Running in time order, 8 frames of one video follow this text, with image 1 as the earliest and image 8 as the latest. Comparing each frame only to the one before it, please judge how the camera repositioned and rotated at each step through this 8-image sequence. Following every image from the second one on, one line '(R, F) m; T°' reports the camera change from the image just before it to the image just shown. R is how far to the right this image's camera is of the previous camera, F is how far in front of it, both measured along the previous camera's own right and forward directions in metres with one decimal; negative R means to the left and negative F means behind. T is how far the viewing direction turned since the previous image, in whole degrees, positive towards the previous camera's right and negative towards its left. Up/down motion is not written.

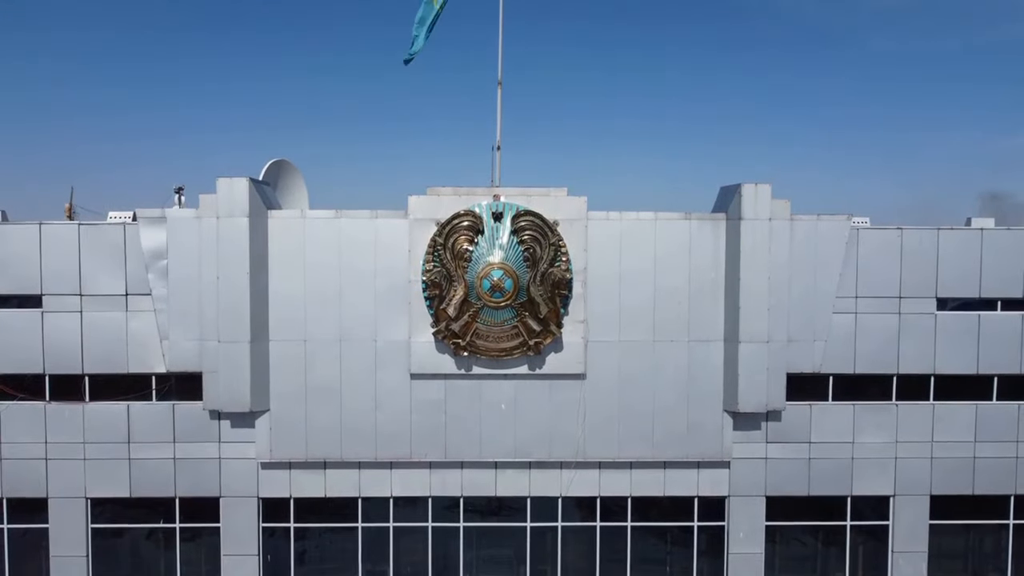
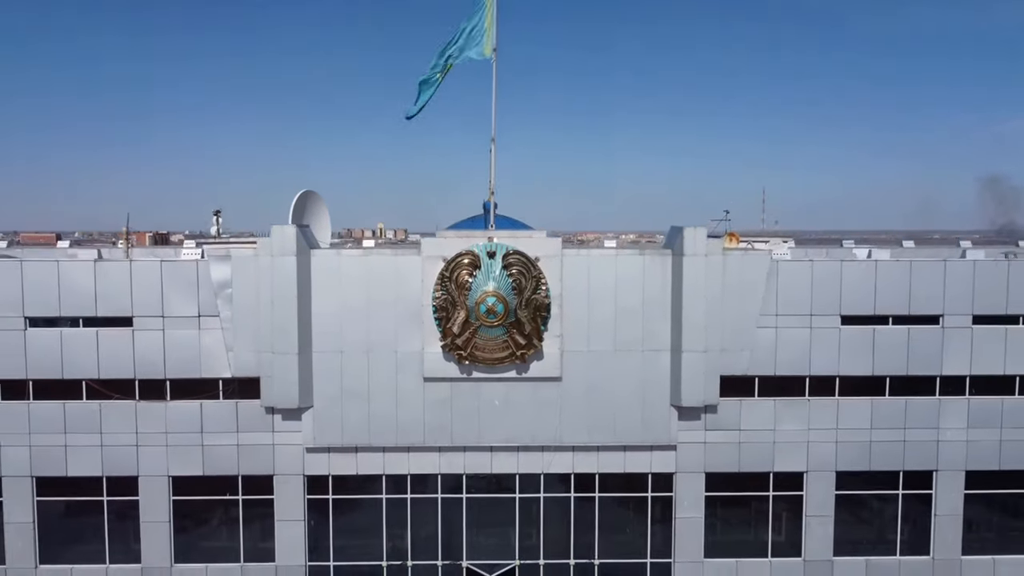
(+0.1, -3.0) m; 0°
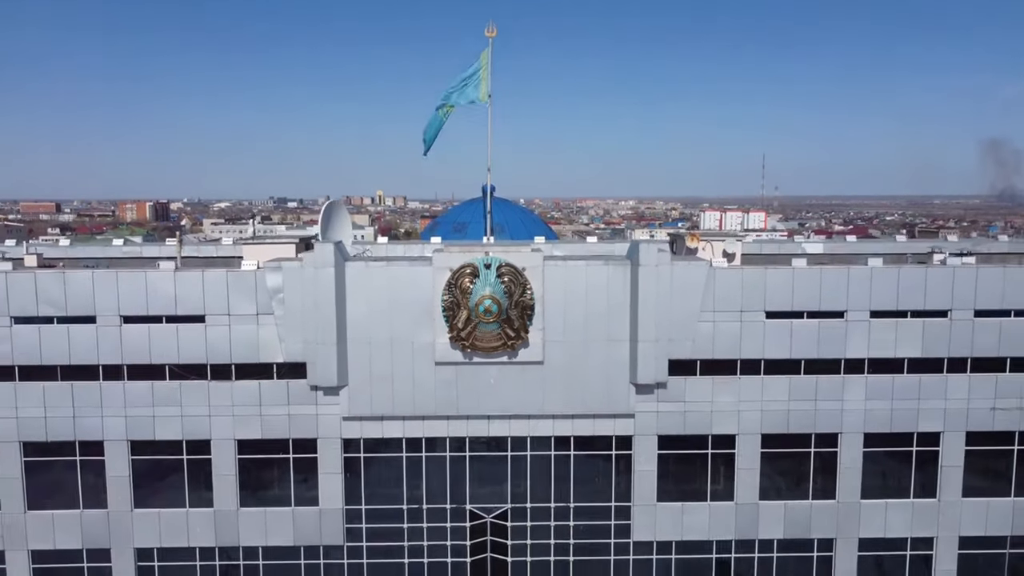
(+0.2, -3.8) m; 0°
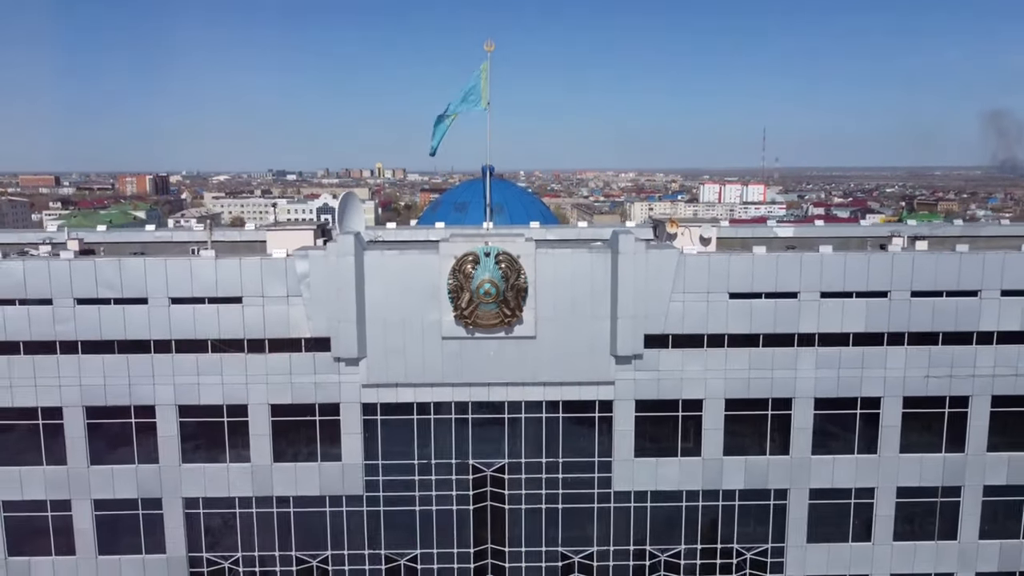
(+0.1, -2.8) m; 0°
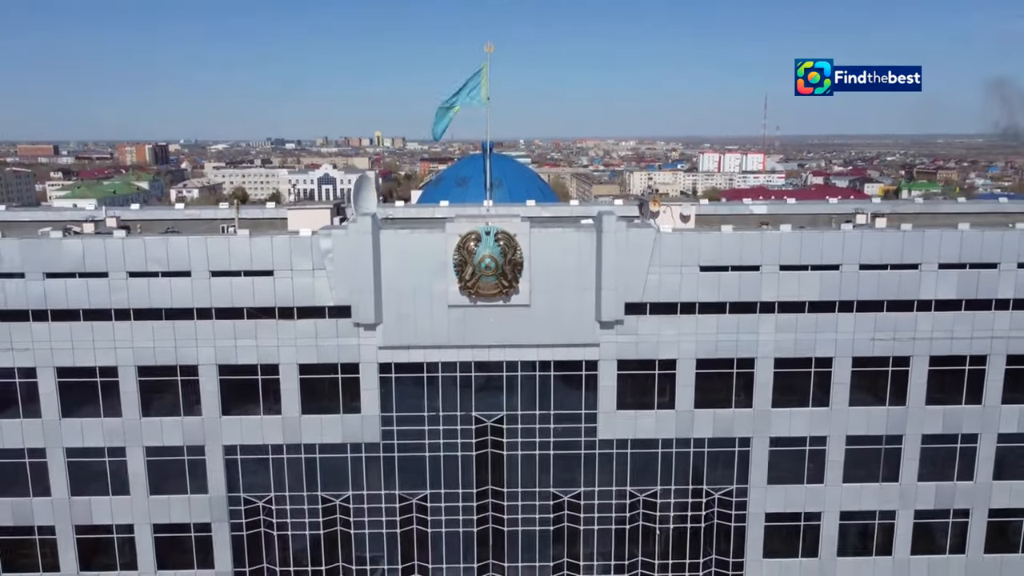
(+0.1, -3.0) m; 0°
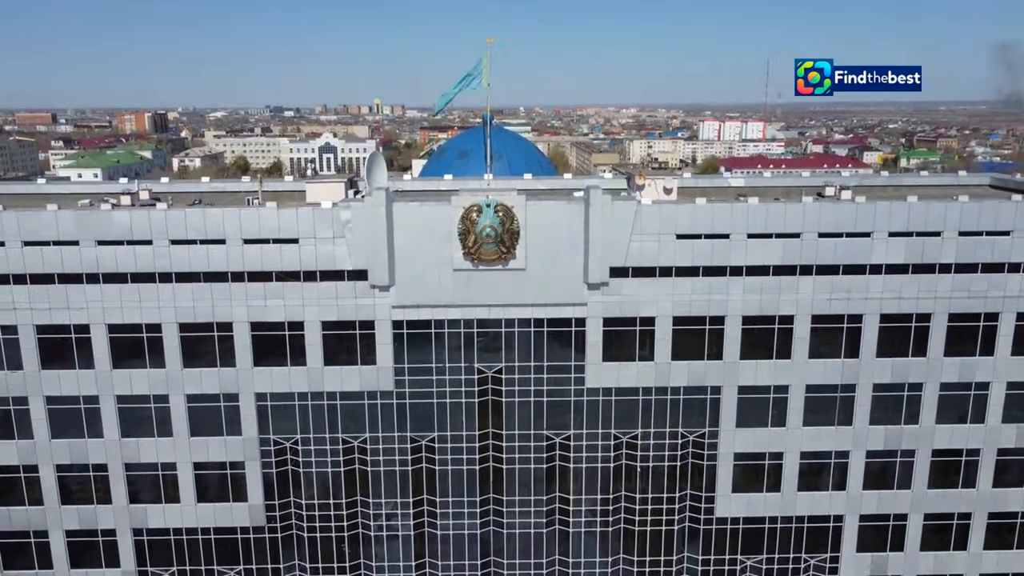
(+0.1, -3.2) m; 0°
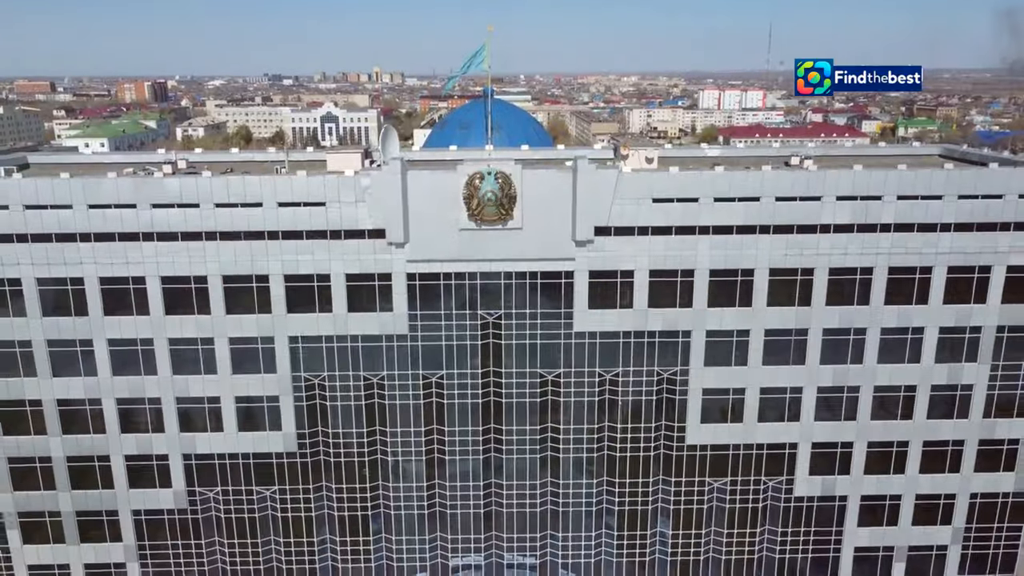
(+0.1, -4.4) m; 0°
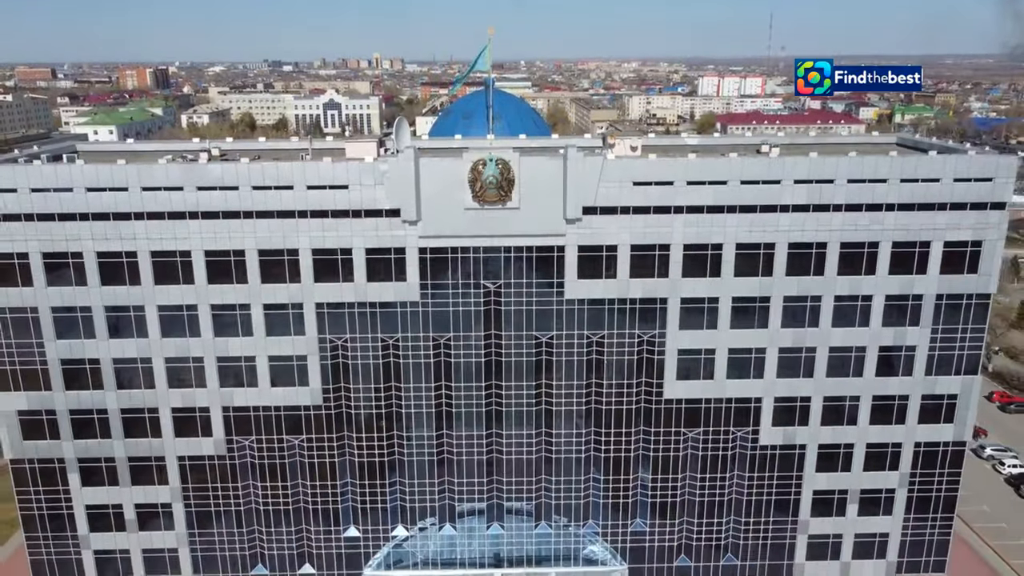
(+0.1, -4.7) m; 0°
